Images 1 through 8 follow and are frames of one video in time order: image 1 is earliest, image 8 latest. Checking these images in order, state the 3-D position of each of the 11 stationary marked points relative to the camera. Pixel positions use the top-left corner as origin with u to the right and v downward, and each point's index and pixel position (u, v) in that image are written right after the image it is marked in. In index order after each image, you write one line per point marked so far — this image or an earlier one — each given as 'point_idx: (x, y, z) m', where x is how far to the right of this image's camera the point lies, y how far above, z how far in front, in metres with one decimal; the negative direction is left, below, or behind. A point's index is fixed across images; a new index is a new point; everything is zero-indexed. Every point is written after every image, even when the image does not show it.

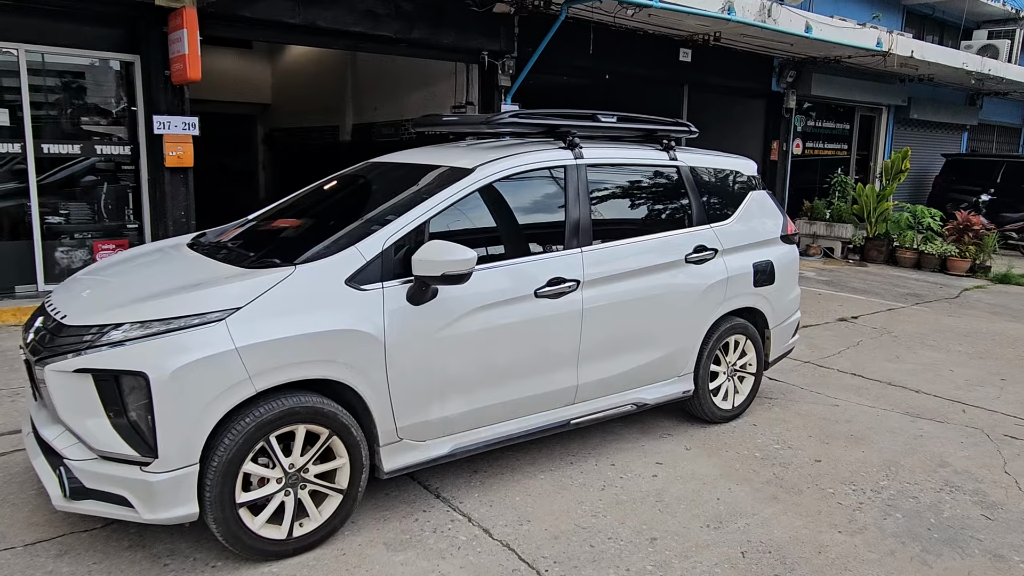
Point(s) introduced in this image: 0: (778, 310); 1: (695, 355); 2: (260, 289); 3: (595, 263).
0: (+2.0, -0.2, +5.0) m
1: (+1.2, -0.4, +4.6) m
2: (-1.1, 0.0, +3.0) m
3: (+0.5, +0.2, +4.0) m
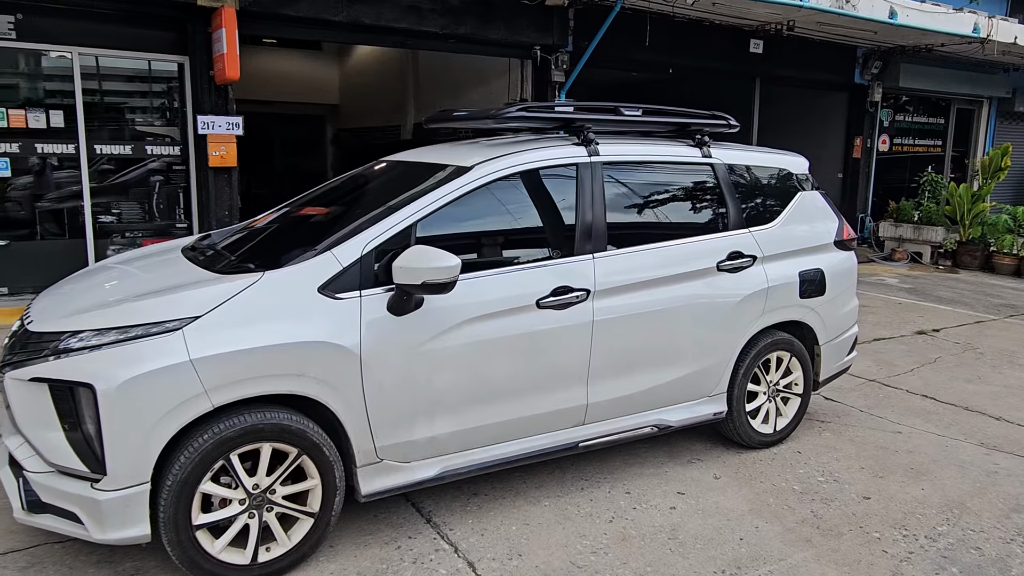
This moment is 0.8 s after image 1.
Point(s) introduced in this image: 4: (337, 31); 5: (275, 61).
0: (+2.1, -0.2, +4.5) m
1: (+1.3, -0.5, +4.1) m
2: (-1.2, 0.0, +2.8) m
3: (+0.5, +0.1, +3.6) m
4: (-2.1, +3.1, +8.3) m
5: (-4.3, +4.4, +13.2) m
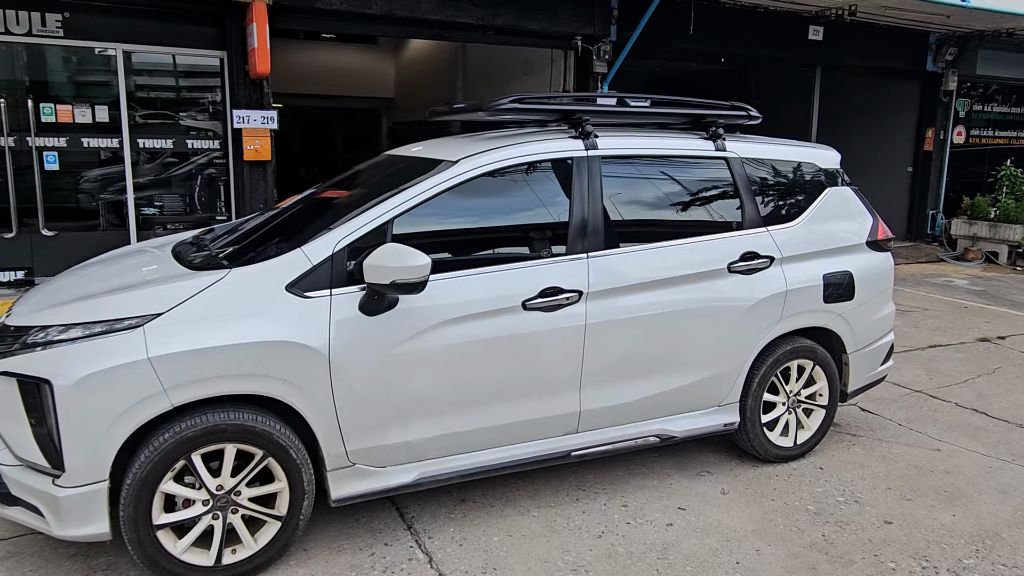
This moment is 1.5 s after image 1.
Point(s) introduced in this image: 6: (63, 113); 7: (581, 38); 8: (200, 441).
0: (+2.1, -0.3, +4.1) m
1: (+1.3, -0.5, +3.8) m
2: (-1.3, 0.0, +2.7) m
3: (+0.5, +0.1, +3.4) m
4: (-1.7, +3.2, +8.3) m
5: (-3.4, +4.6, +13.4) m
6: (-4.9, +1.9, +7.5) m
7: (+1.0, +3.5, +9.5) m
8: (-1.2, -0.6, +2.7) m
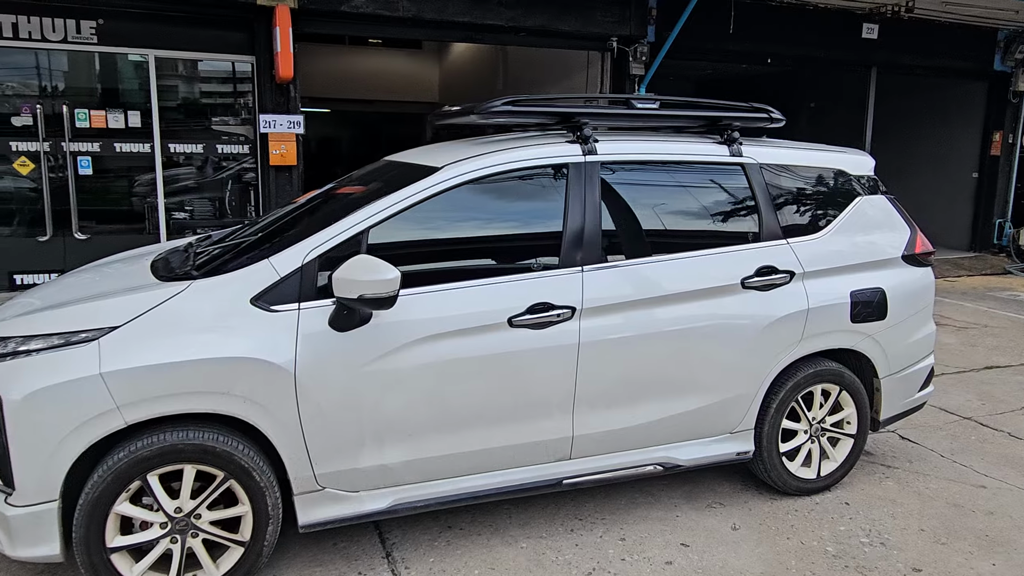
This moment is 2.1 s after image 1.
0: (+2.1, -0.4, +3.7) m
1: (+1.3, -0.6, +3.5) m
2: (-1.4, -0.1, +2.6) m
3: (+0.4, 0.0, +3.1) m
4: (-1.3, +3.1, +8.2) m
5: (-2.6, +4.5, +13.4) m
6: (-4.6, +1.9, +7.6) m
7: (+1.4, +3.4, +9.2) m
8: (-1.3, -0.6, +2.5) m
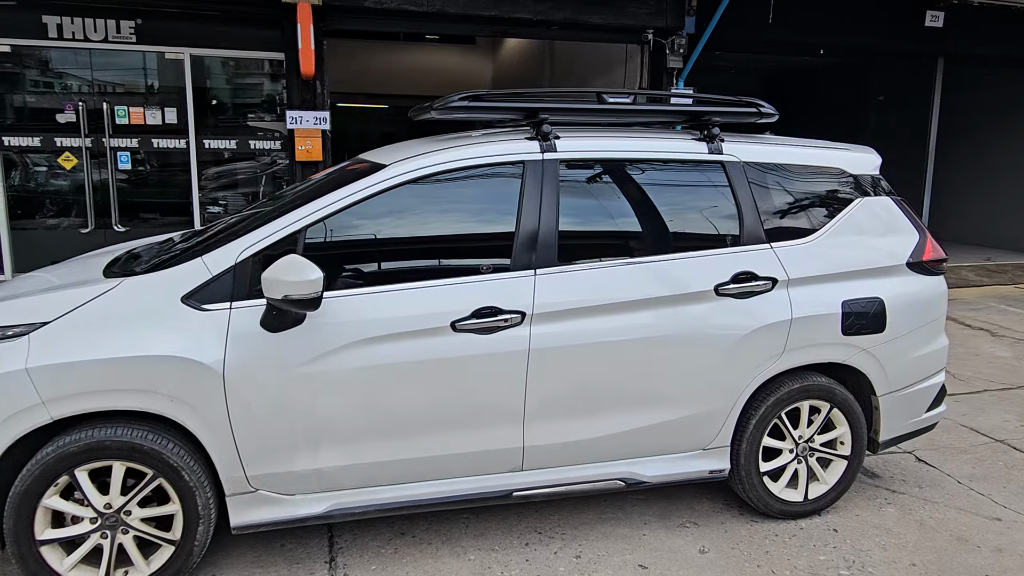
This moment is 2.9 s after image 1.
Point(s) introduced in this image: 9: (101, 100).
0: (+1.9, -0.4, +3.4) m
1: (+1.1, -0.6, +3.3) m
2: (-1.6, 0.0, +2.6) m
3: (+0.2, 0.0, +3.0) m
4: (-1.0, +3.2, +8.1) m
5: (-1.8, +4.6, +13.4) m
6: (-4.4, +2.0, +7.9) m
7: (+1.8, +3.3, +8.9) m
8: (-1.6, -0.6, +2.6) m
9: (-4.7, +2.2, +7.8) m
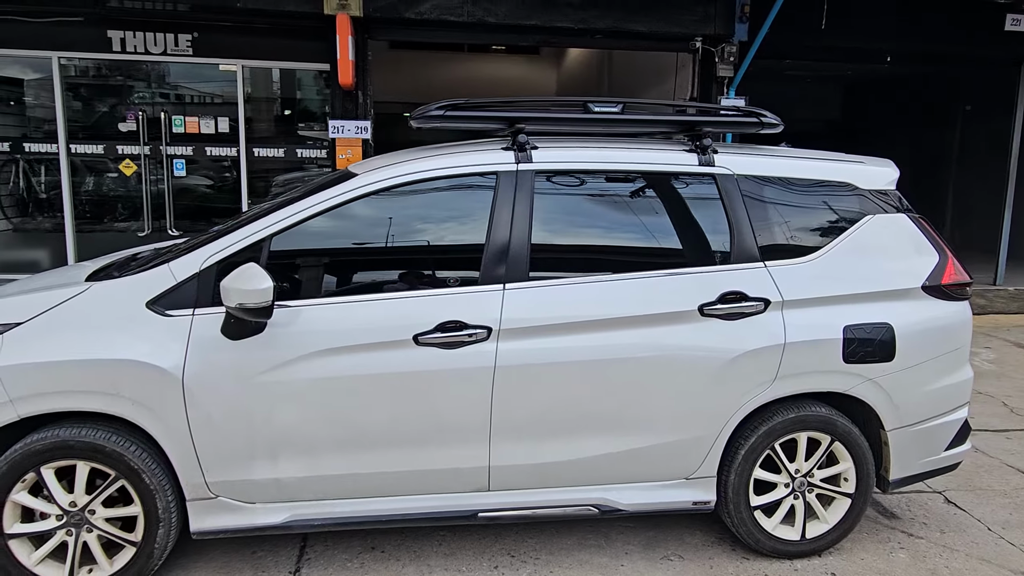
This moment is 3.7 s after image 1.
0: (+1.8, -0.5, +3.1) m
1: (+0.9, -0.7, +3.1) m
2: (-1.8, -0.1, +2.7) m
3: (+0.1, -0.1, +2.9) m
4: (-0.5, +3.1, +8.2) m
5: (-0.7, +4.4, +13.5) m
6: (-3.9, +2.0, +8.3) m
7: (+2.4, +3.2, +8.6) m
8: (-1.8, -0.6, +2.6) m
9: (-4.2, +2.2, +8.2) m
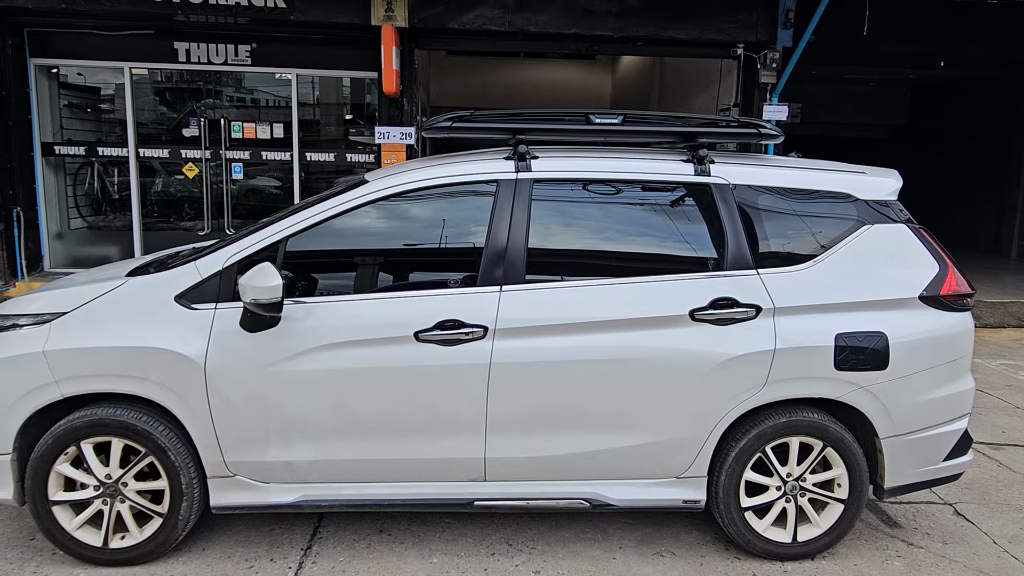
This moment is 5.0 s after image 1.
0: (+1.8, -0.6, +3.1) m
1: (+0.9, -0.8, +3.2) m
2: (-1.8, 0.0, +3.0) m
3: (0.0, -0.1, +3.0) m
4: (0.0, +3.0, +8.4) m
5: (+0.3, +4.4, +13.7) m
6: (-3.4, +2.0, +8.8) m
7: (+2.9, +3.1, +8.6) m
8: (-1.8, -0.6, +3.0) m
9: (-3.7, +2.2, +8.7) m
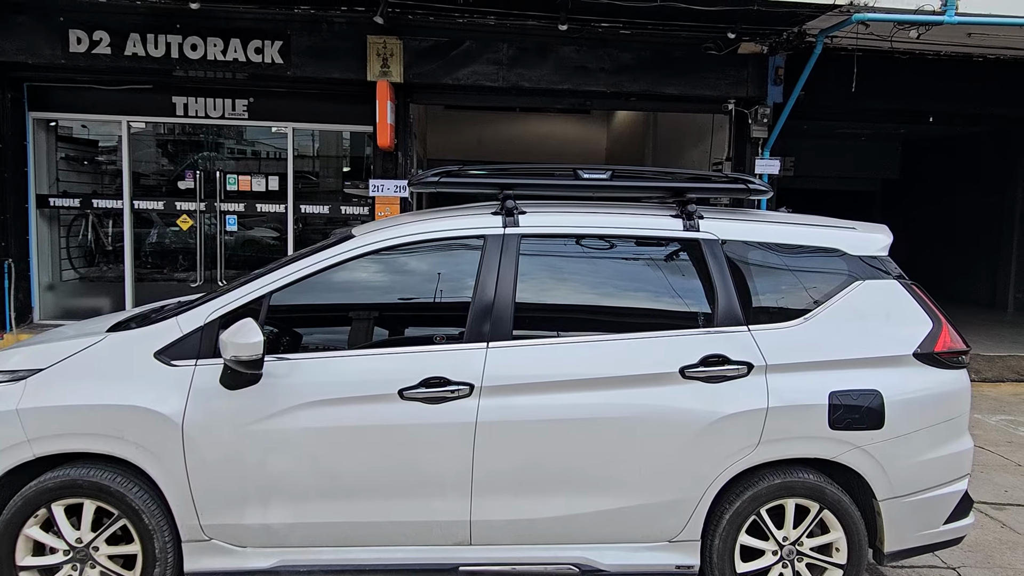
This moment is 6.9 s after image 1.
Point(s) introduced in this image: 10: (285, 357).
0: (+1.7, -0.8, +3.1) m
1: (+0.9, -1.0, +3.1) m
2: (-1.9, -0.3, +3.0) m
3: (0.0, -0.3, +3.0) m
4: (-0.1, +2.4, +8.5) m
5: (+0.2, +3.4, +14.0) m
6: (-3.5, +1.4, +8.9) m
7: (+2.8, +2.4, +8.7) m
8: (-1.9, -0.9, +2.9) m
9: (-3.8, +1.6, +8.8) m
10: (-1.0, -0.3, +3.0) m
